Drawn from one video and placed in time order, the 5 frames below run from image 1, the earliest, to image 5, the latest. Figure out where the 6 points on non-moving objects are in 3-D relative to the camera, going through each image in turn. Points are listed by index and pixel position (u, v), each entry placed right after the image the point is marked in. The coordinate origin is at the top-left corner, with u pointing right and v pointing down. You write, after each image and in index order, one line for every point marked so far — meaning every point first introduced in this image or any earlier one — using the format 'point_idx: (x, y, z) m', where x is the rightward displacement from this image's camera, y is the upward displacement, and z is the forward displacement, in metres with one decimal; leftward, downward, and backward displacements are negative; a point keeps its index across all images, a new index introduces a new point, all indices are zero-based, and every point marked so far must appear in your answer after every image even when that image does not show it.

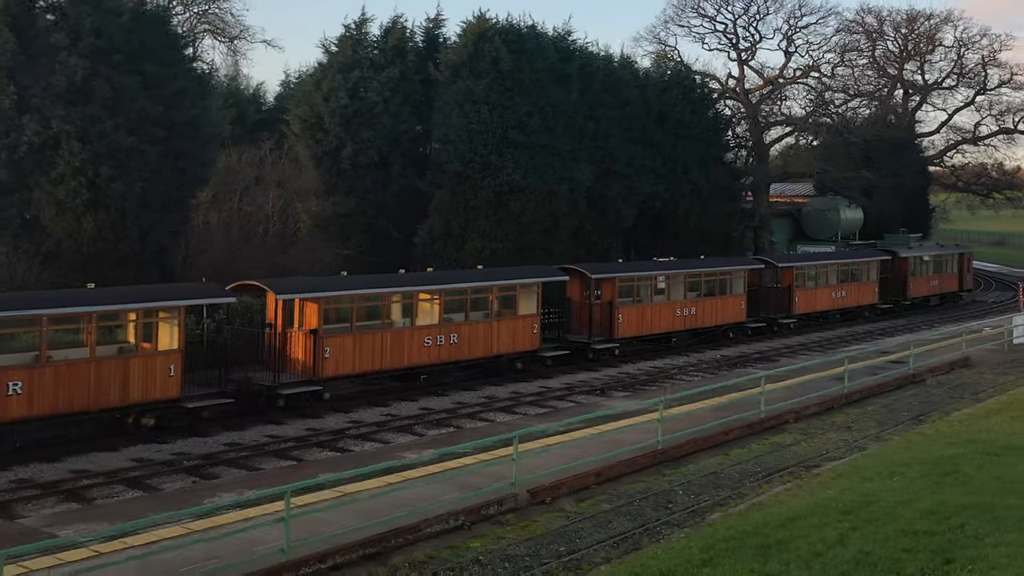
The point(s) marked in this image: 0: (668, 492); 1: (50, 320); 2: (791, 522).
0: (+2.3, -3.0, +12.2) m
1: (-8.9, -0.6, +16.2) m
2: (+3.6, -3.0, +10.7) m
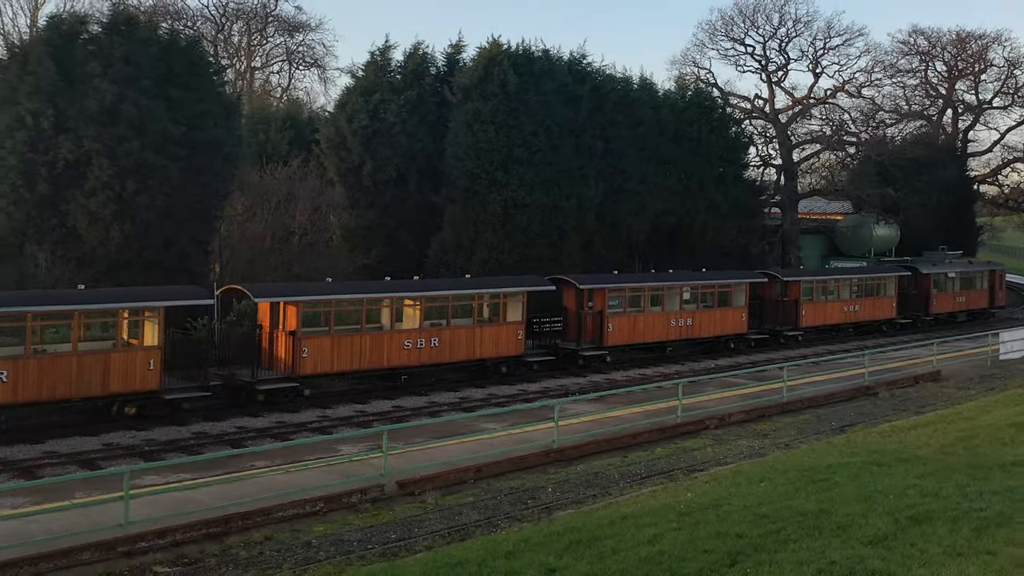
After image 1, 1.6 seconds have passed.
0: (+0.4, -3.1, +12.7) m
1: (-10.2, -0.7, +18.1) m
2: (+1.5, -3.1, +11.0) m
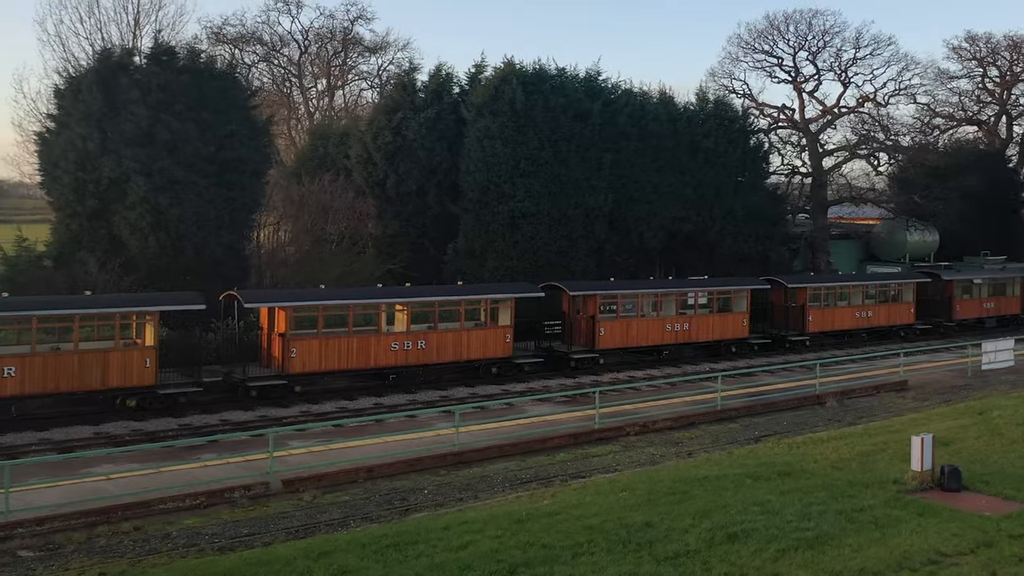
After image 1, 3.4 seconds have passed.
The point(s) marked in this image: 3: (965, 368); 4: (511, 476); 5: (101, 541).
0: (-1.6, -3.2, +13.3) m
1: (-11.3, -0.8, +20.2) m
2: (-0.7, -3.3, +11.5) m
3: (+10.4, -1.8, +19.2) m
4: (0.0, -3.1, +13.8) m
5: (-5.6, -3.4, +11.4) m
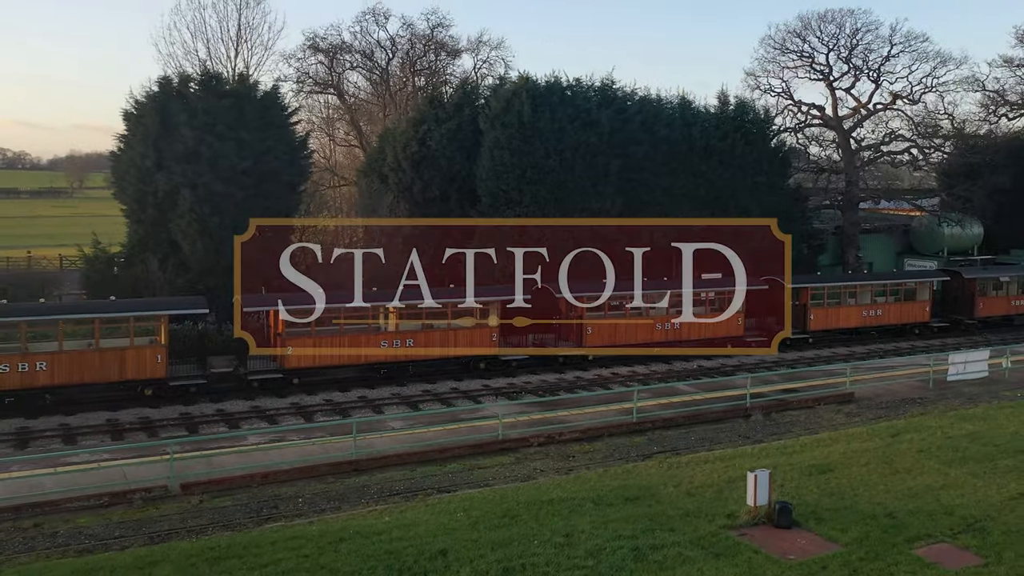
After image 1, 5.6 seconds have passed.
0: (-3.8, -3.6, +14.3) m
1: (-12.1, -0.9, +22.7) m
2: (-3.3, -3.7, +12.4) m
3: (+9.0, -1.9, +17.9) m
4: (-2.2, -3.5, +14.6) m
5: (-8.1, -3.9, +13.2) m
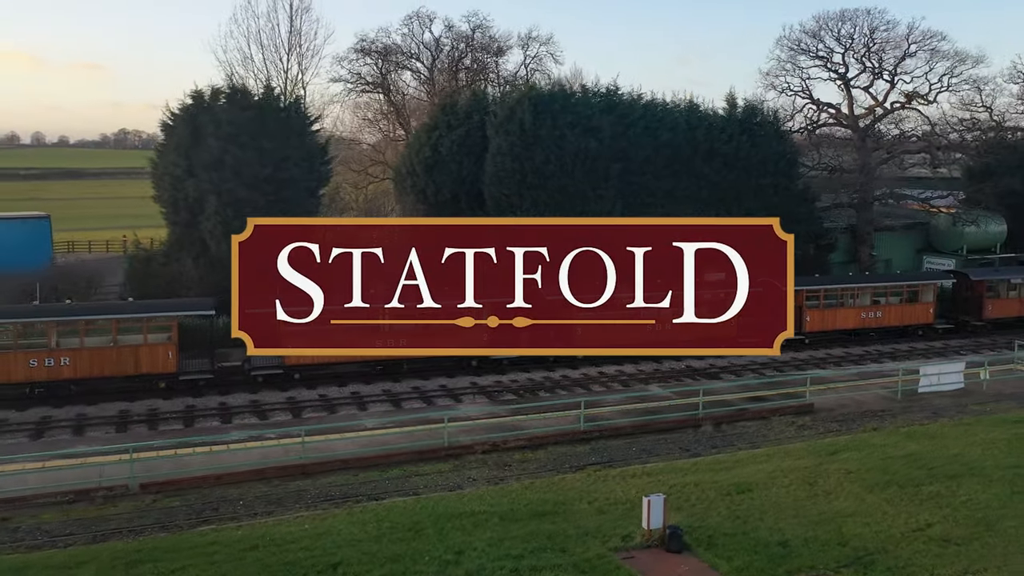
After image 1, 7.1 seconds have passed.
0: (-5.0, -3.8, +15.1) m
1: (-12.4, -0.8, +24.2) m
2: (-4.7, -4.0, +13.1) m
3: (+8.1, -2.1, +17.2) m
4: (-3.4, -3.7, +15.1) m
5: (-9.4, -4.2, +14.4) m
